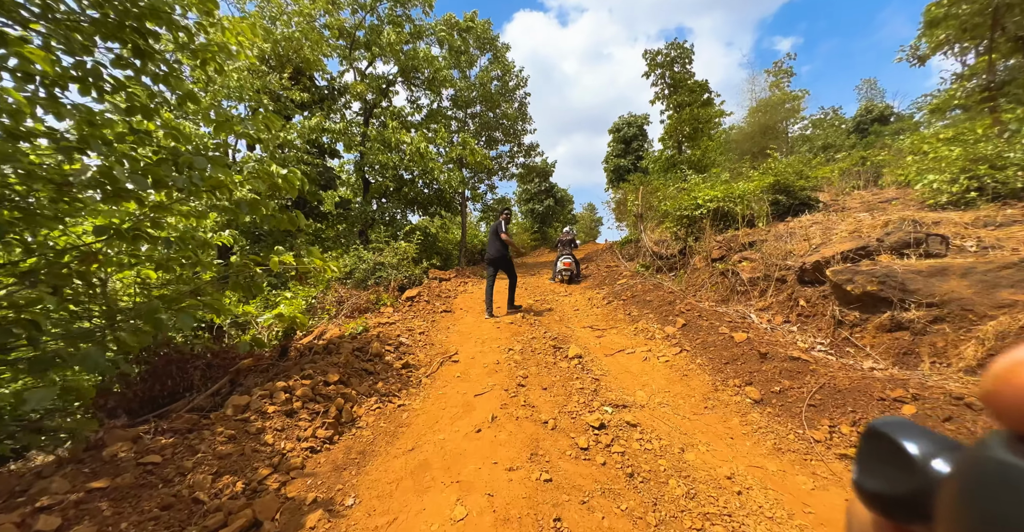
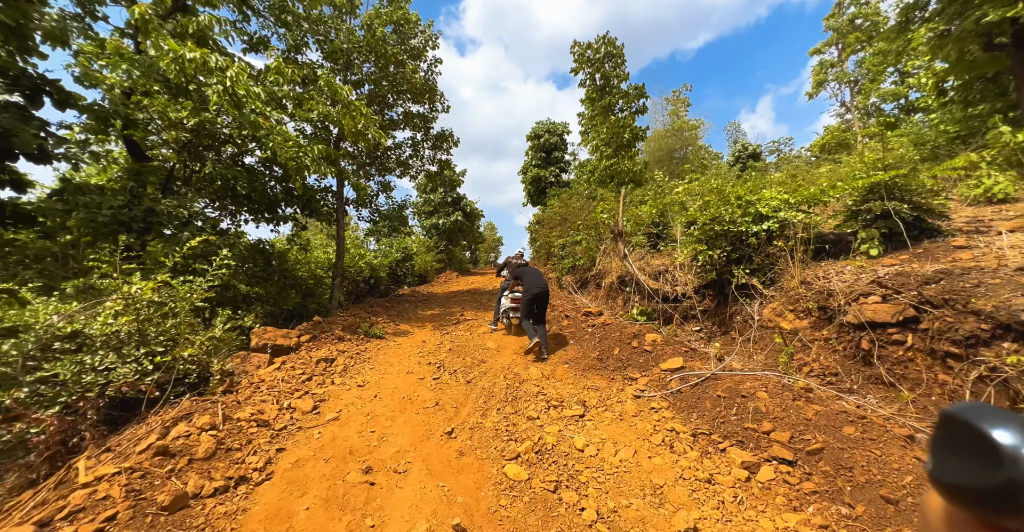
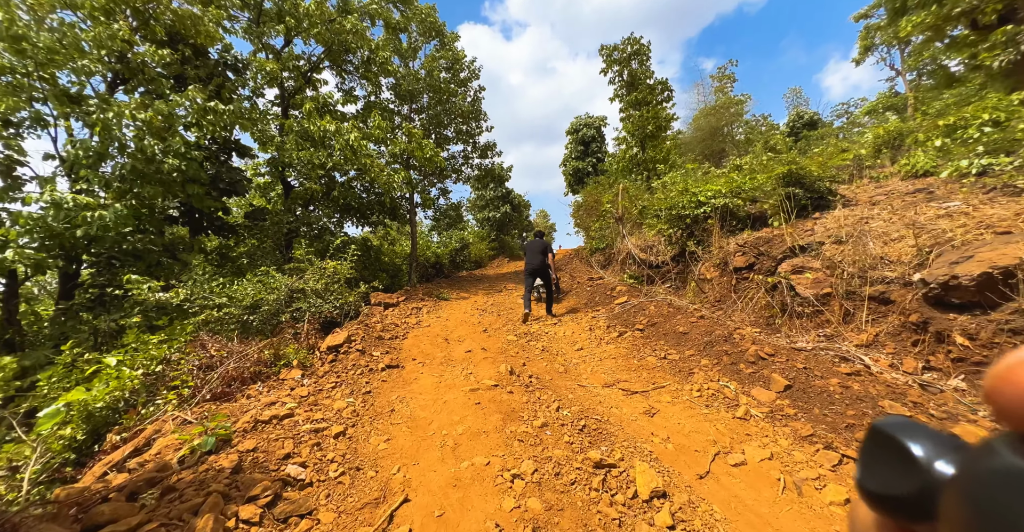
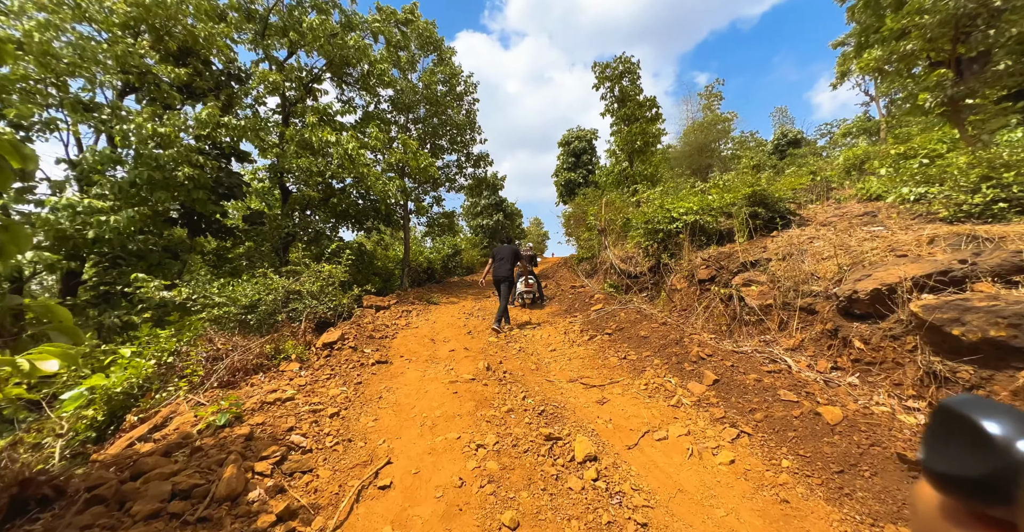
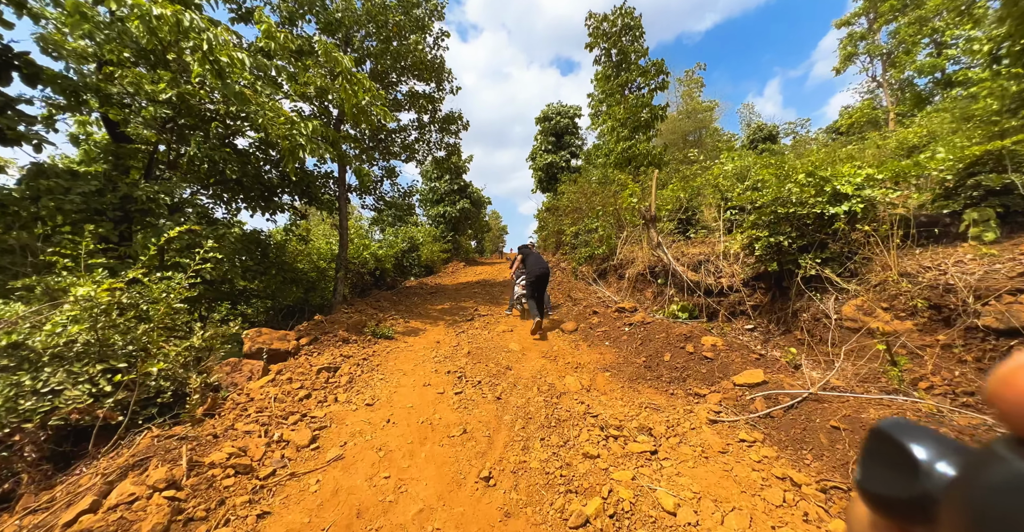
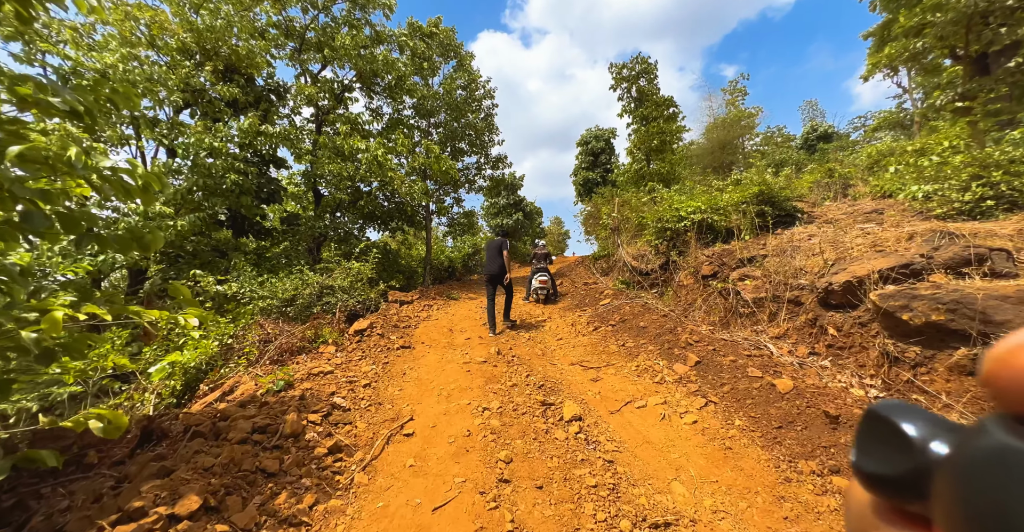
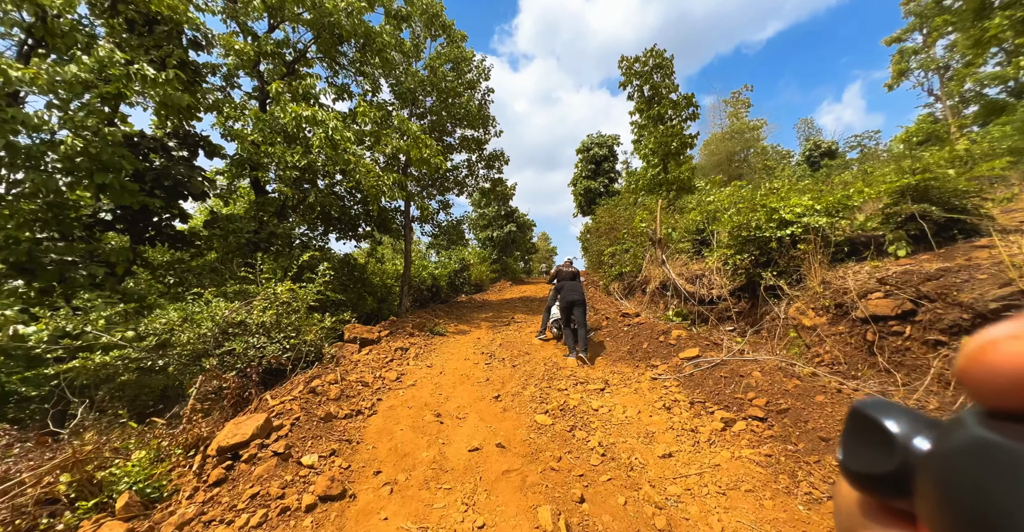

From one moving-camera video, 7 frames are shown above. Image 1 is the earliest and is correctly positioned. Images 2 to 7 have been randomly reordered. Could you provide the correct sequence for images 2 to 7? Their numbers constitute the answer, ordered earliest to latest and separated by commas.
6, 4, 3, 7, 2, 5
